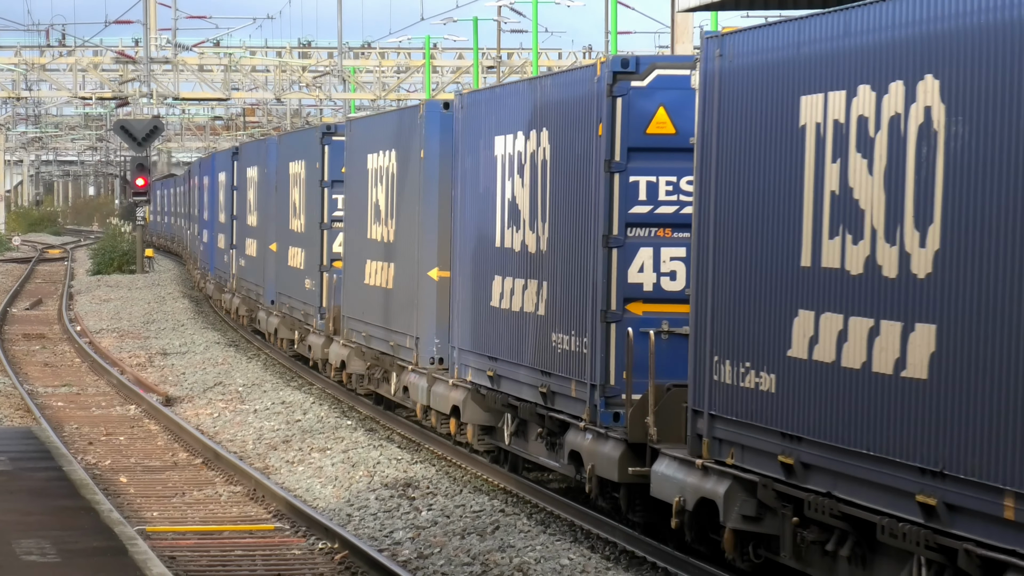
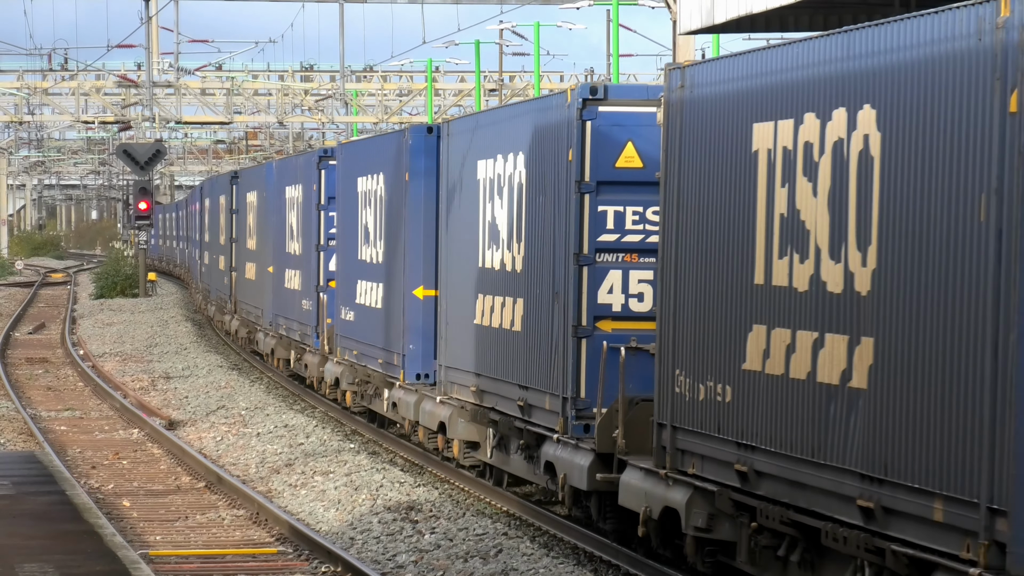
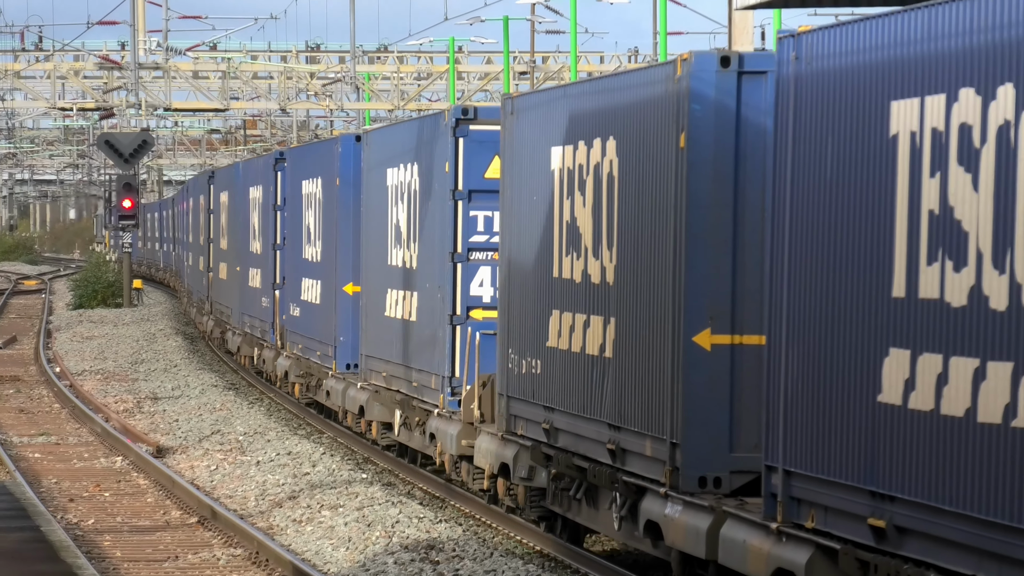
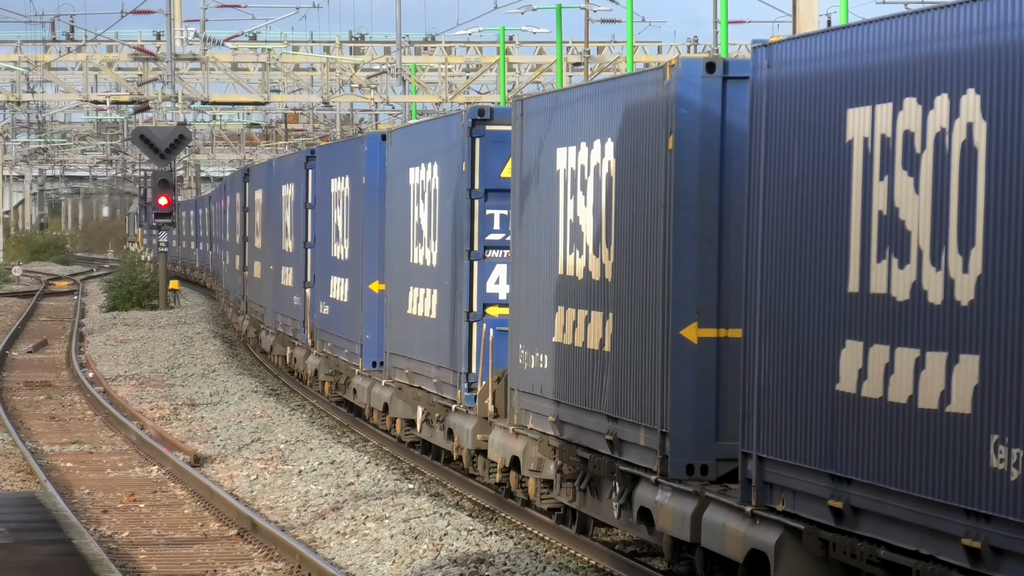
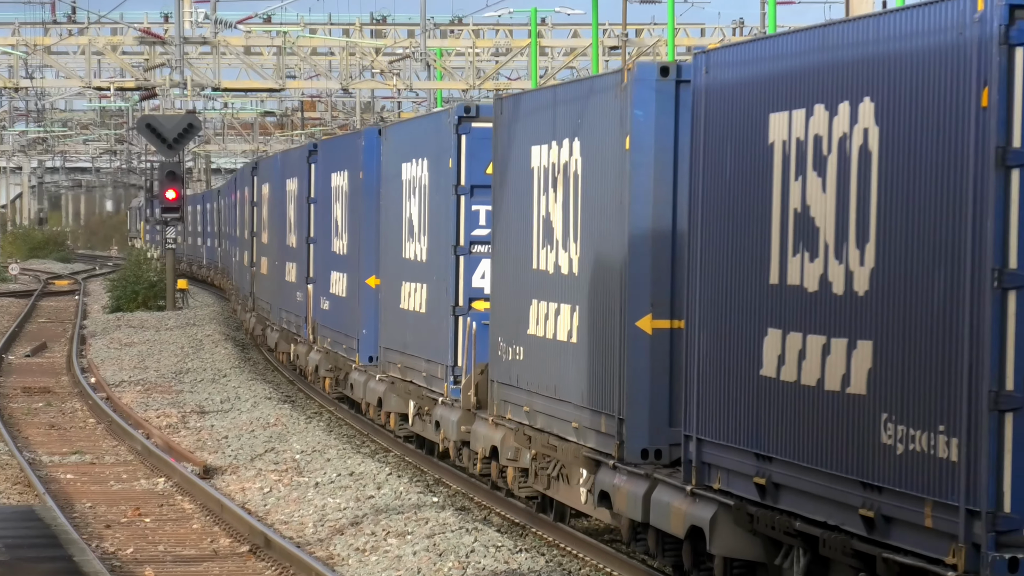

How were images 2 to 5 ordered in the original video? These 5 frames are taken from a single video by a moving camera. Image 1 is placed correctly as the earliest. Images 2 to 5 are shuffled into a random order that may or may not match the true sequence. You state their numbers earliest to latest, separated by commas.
2, 3, 4, 5
